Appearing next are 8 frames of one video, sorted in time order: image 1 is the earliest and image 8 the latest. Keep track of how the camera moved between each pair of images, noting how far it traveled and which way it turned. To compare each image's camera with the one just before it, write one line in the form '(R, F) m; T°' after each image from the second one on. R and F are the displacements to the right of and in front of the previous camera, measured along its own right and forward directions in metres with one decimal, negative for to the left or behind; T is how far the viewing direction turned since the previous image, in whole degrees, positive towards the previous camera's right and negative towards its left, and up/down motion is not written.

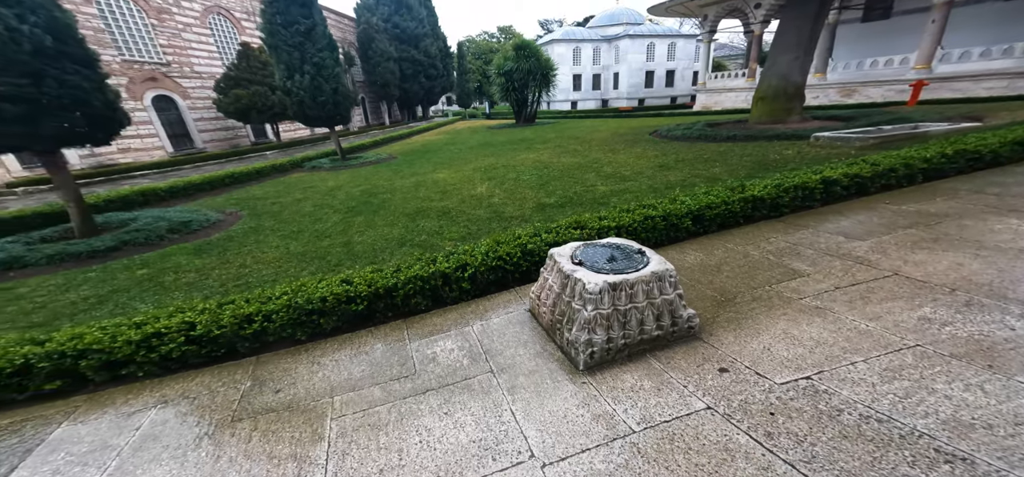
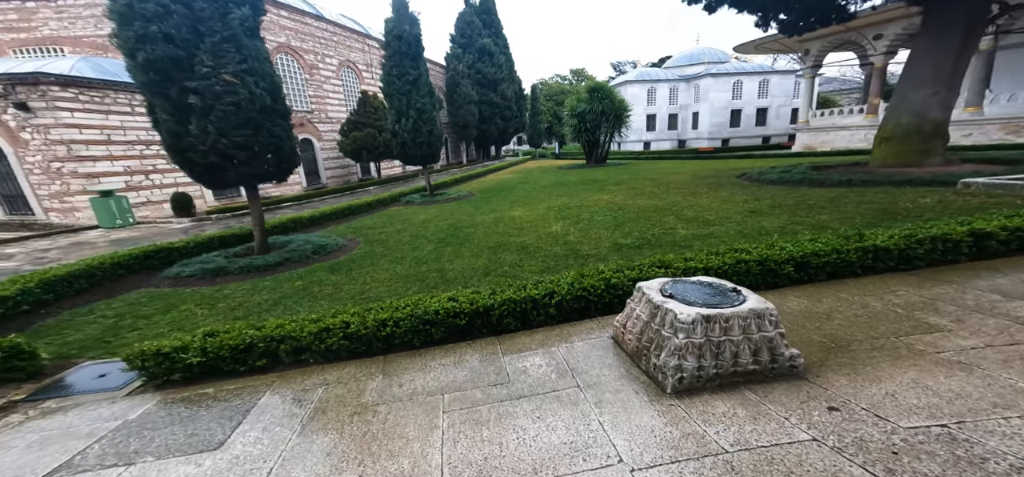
(0.0, -0.2) m; -11°
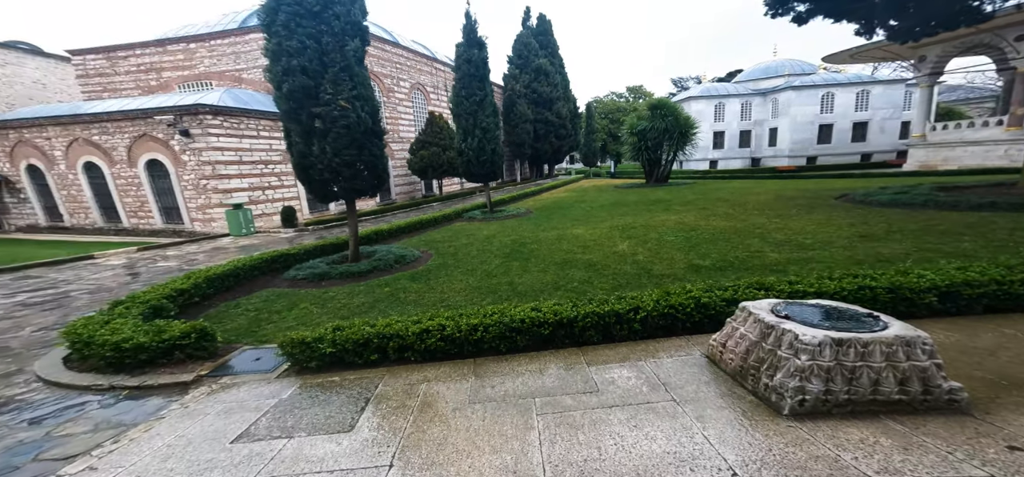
(-0.1, -0.1) m; -8°
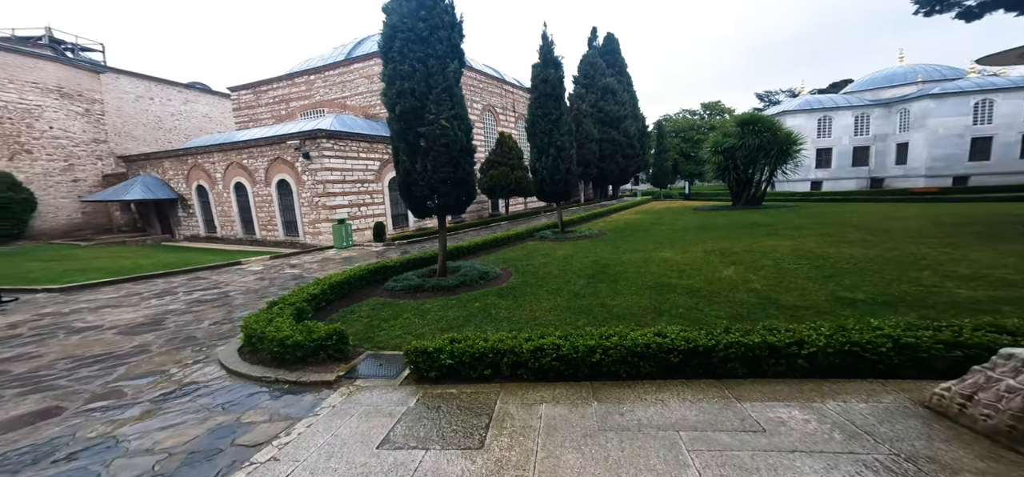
(-0.3, 0.0) m; -9°
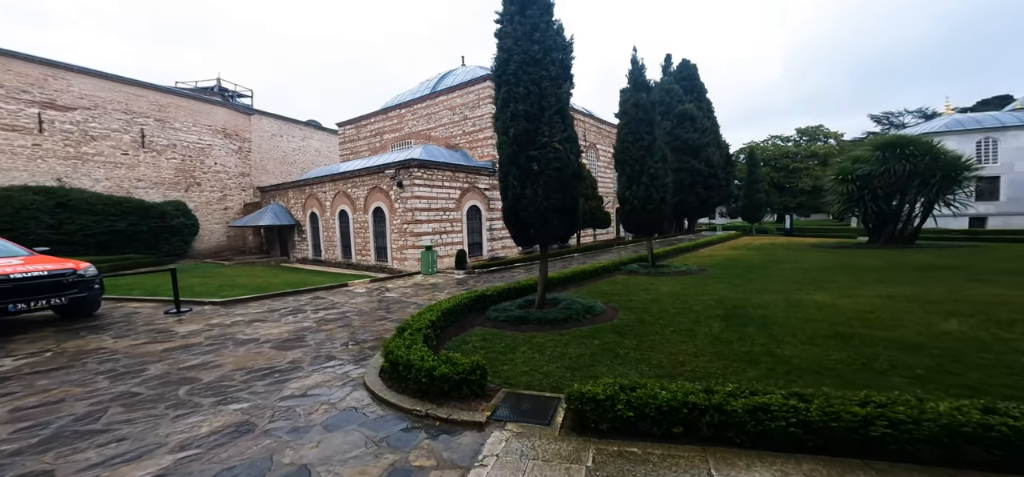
(-0.6, +0.1) m; -10°
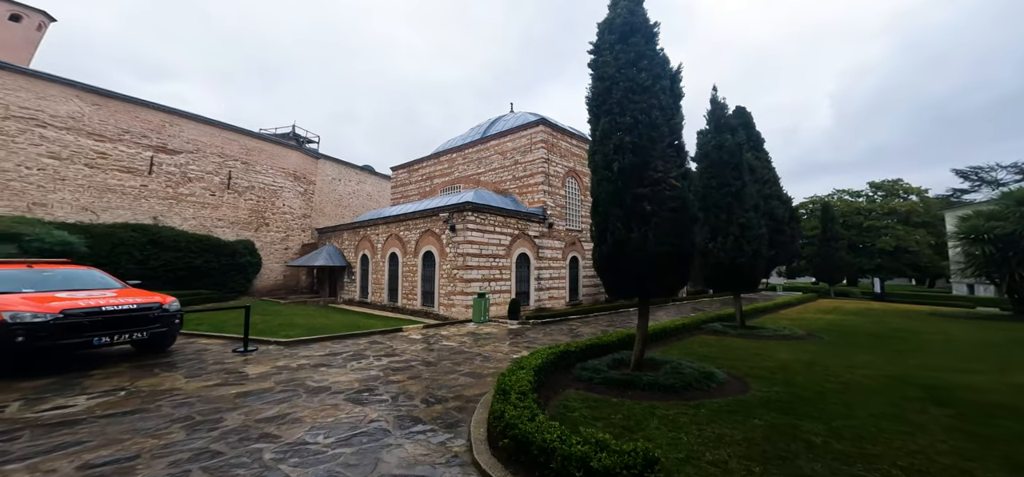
(-0.9, +0.7) m; -6°
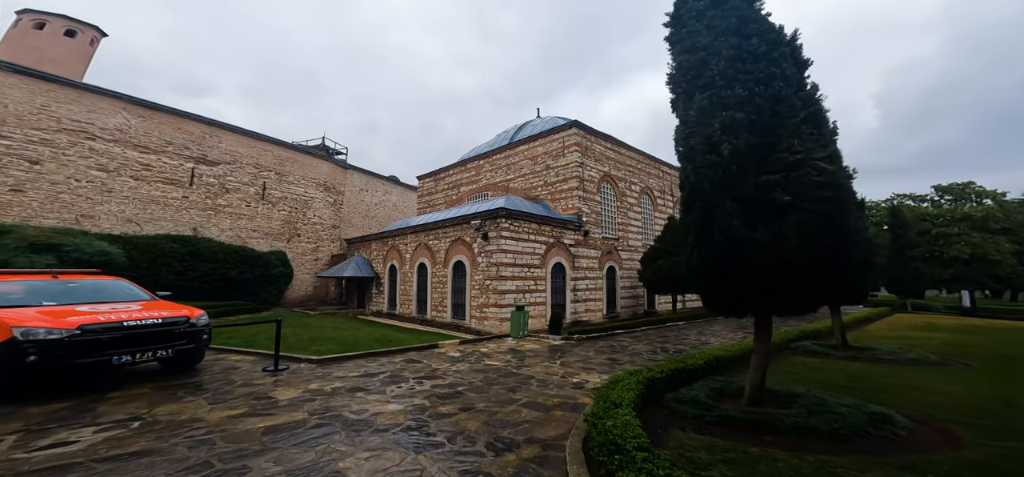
(-0.7, +1.2) m; -3°
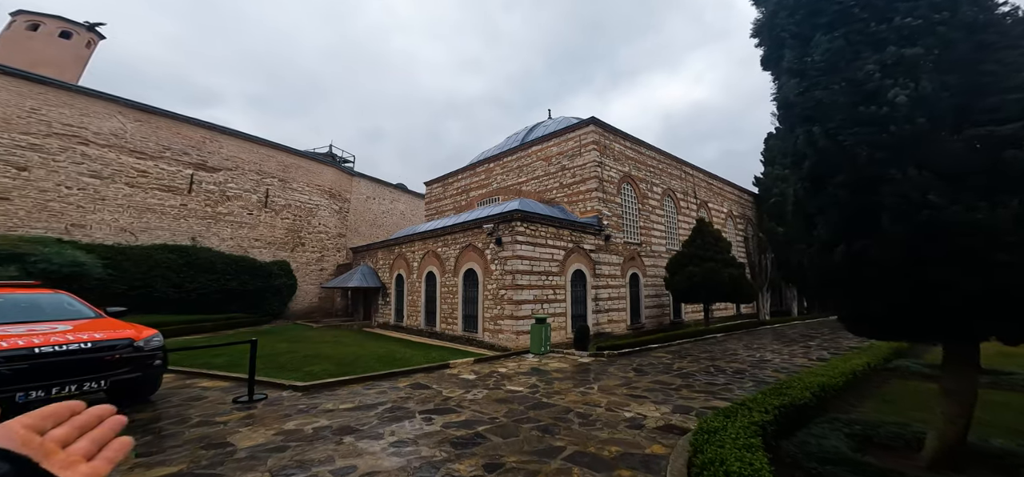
(-0.4, +1.8) m; -1°
